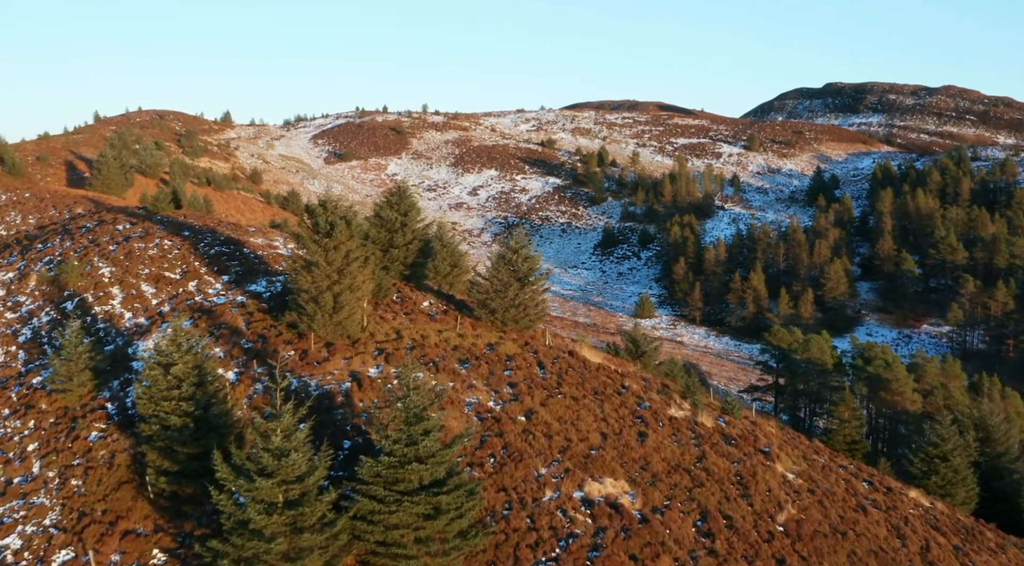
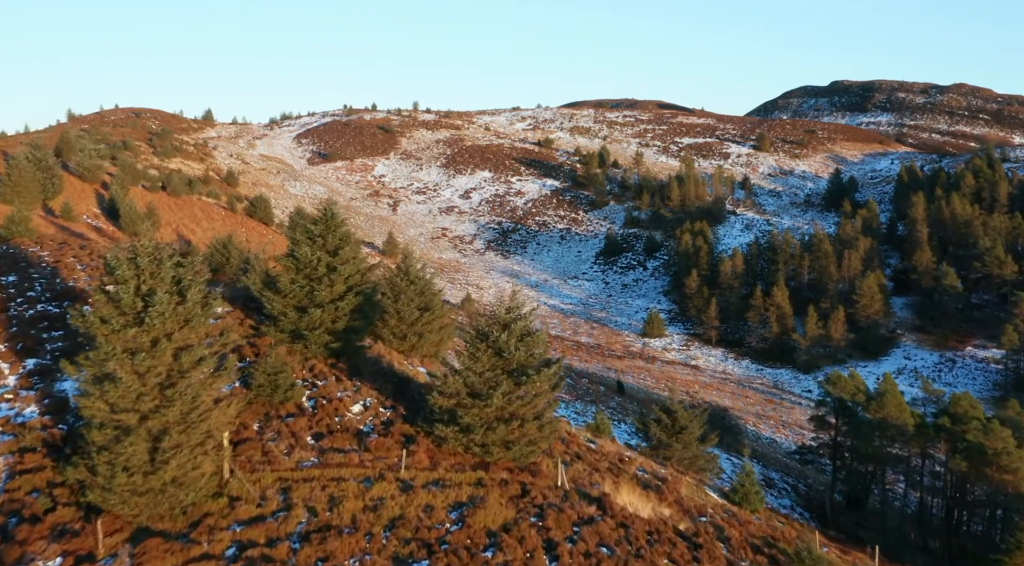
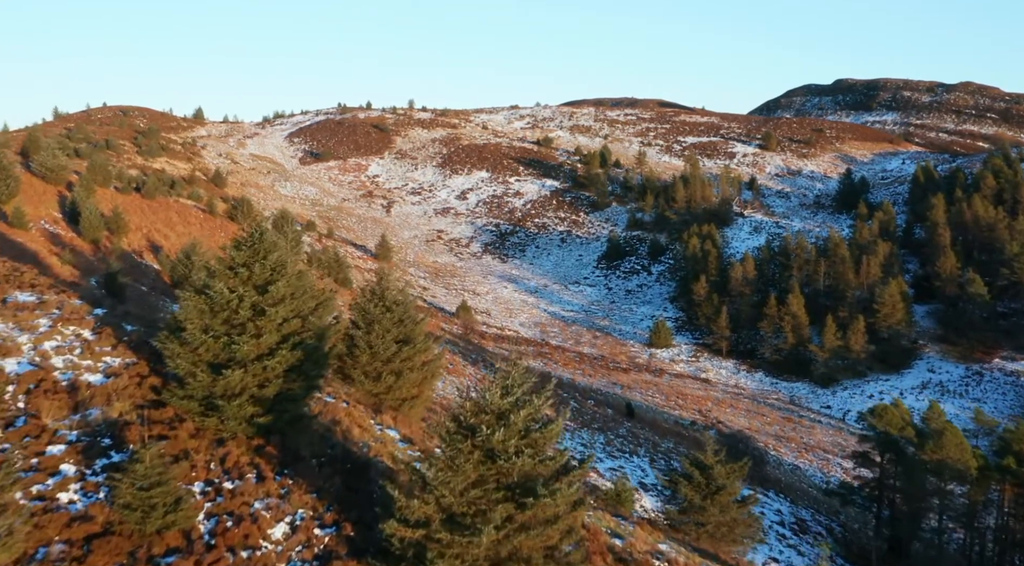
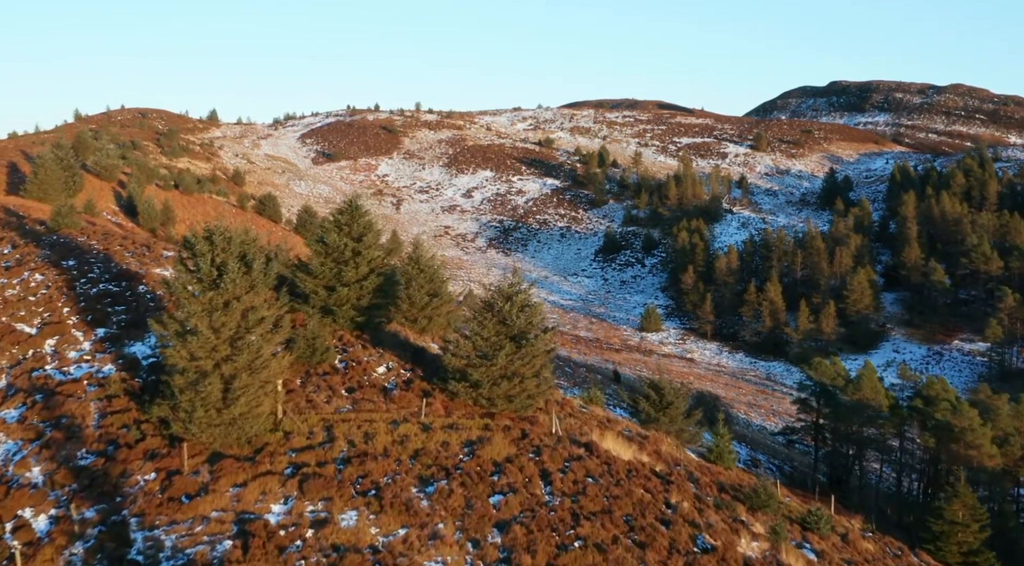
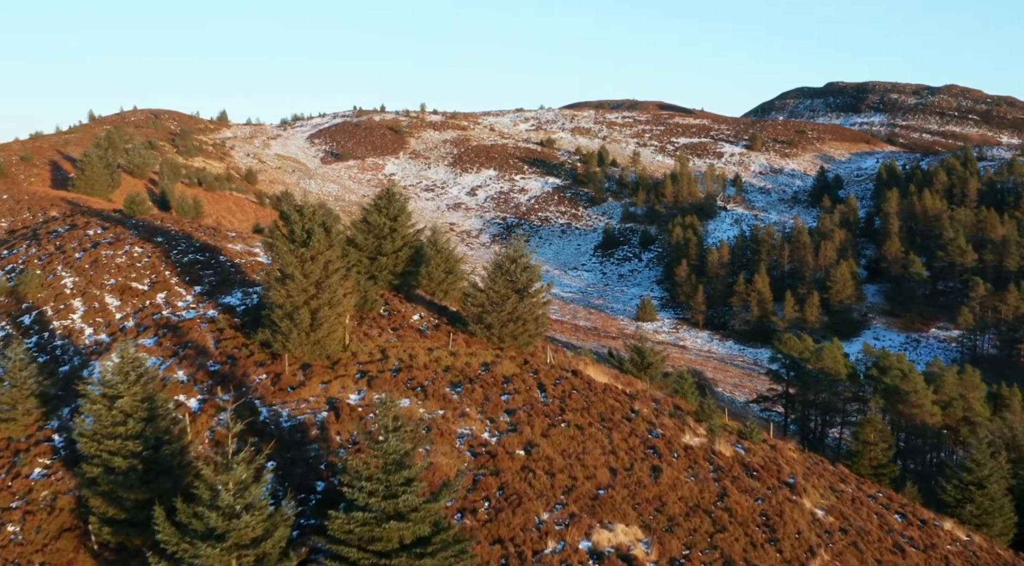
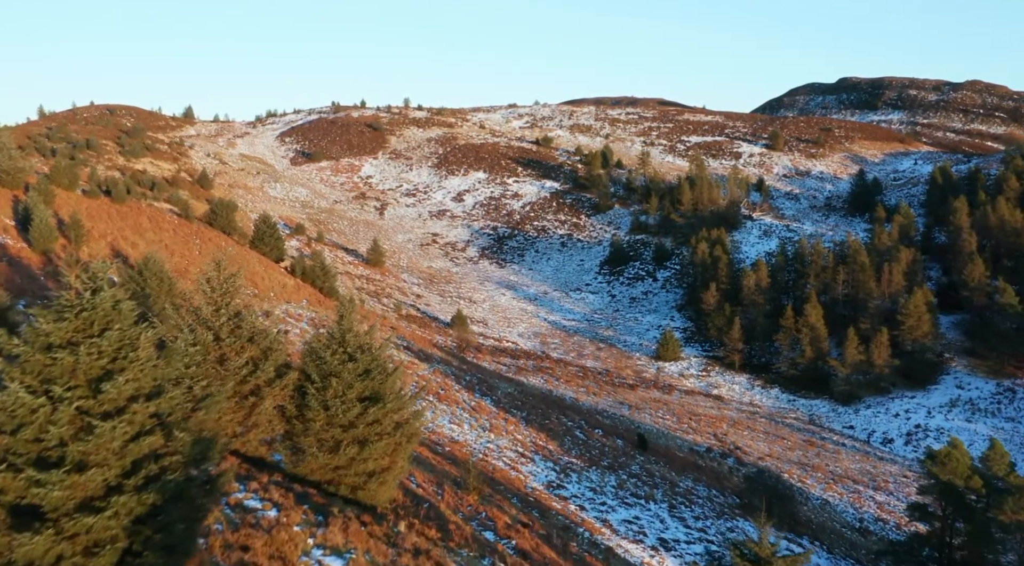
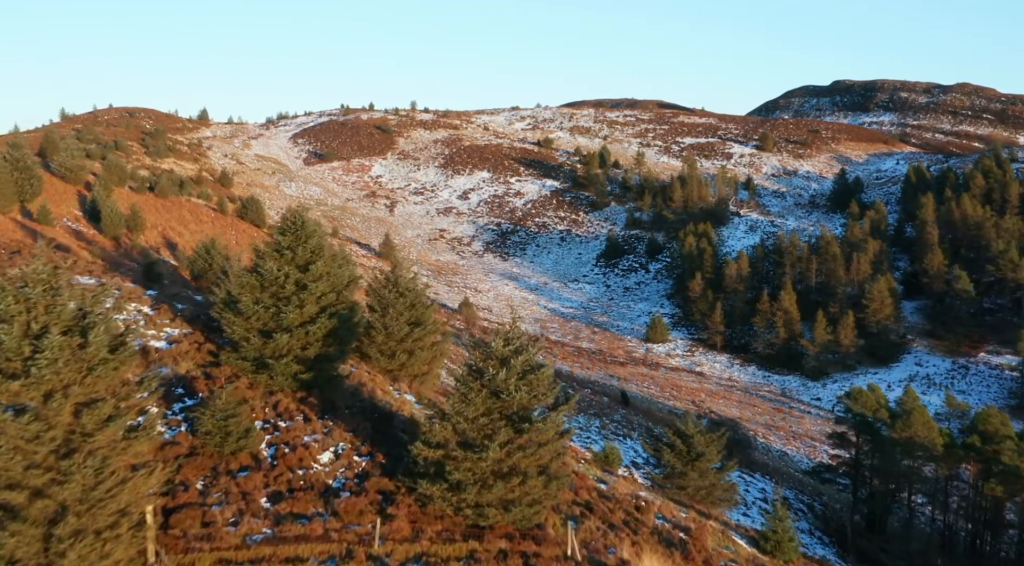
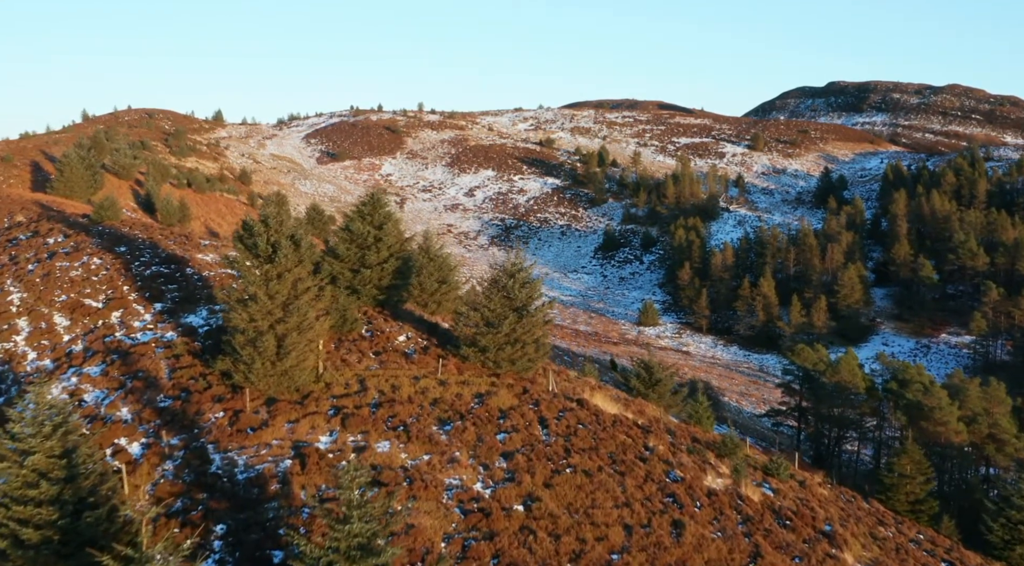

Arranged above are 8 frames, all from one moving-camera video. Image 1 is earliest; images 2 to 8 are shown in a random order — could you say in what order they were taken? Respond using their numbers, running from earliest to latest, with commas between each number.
5, 8, 4, 2, 7, 3, 6
